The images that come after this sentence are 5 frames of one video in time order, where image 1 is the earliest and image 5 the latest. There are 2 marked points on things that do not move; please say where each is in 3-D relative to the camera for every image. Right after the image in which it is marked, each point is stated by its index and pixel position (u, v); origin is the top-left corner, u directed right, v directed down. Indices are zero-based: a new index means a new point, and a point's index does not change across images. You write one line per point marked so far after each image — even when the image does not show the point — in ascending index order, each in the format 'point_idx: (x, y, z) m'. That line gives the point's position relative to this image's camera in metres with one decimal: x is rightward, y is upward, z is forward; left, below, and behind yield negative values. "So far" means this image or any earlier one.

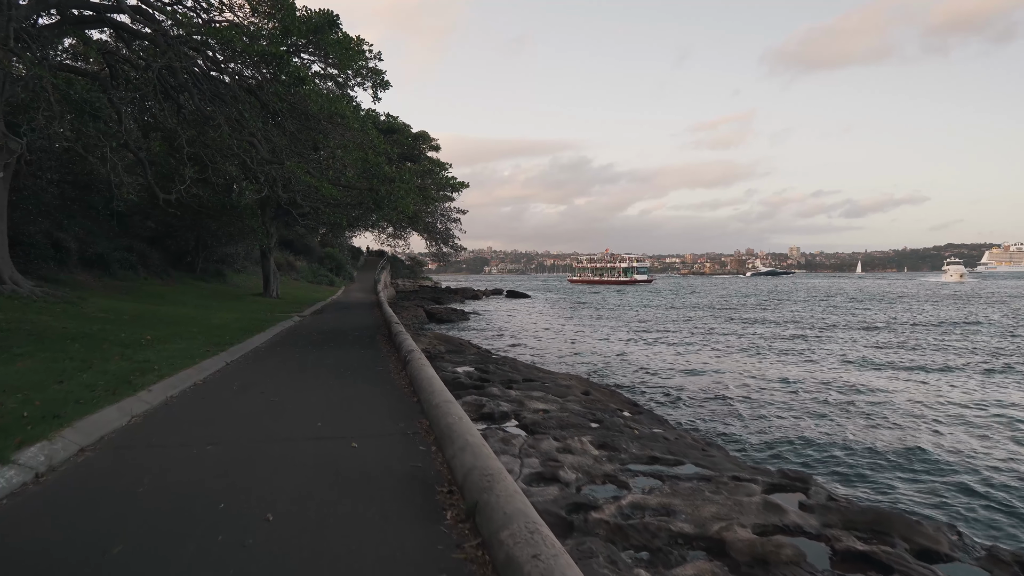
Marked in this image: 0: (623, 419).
0: (+1.0, -1.2, +7.6) m
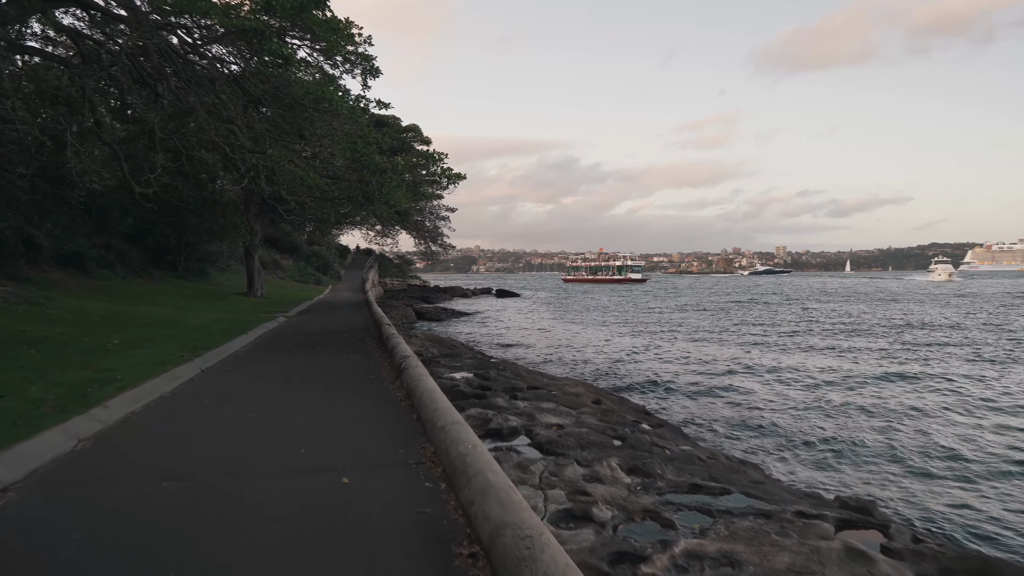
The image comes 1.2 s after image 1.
0: (+1.1, -1.2, +6.8) m
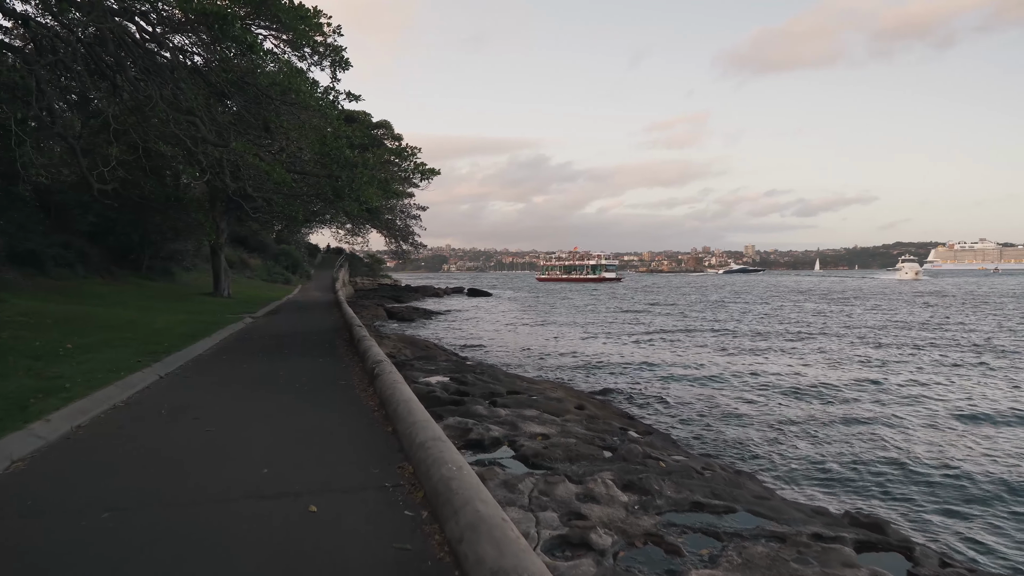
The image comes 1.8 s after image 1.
0: (+1.0, -1.2, +6.4) m
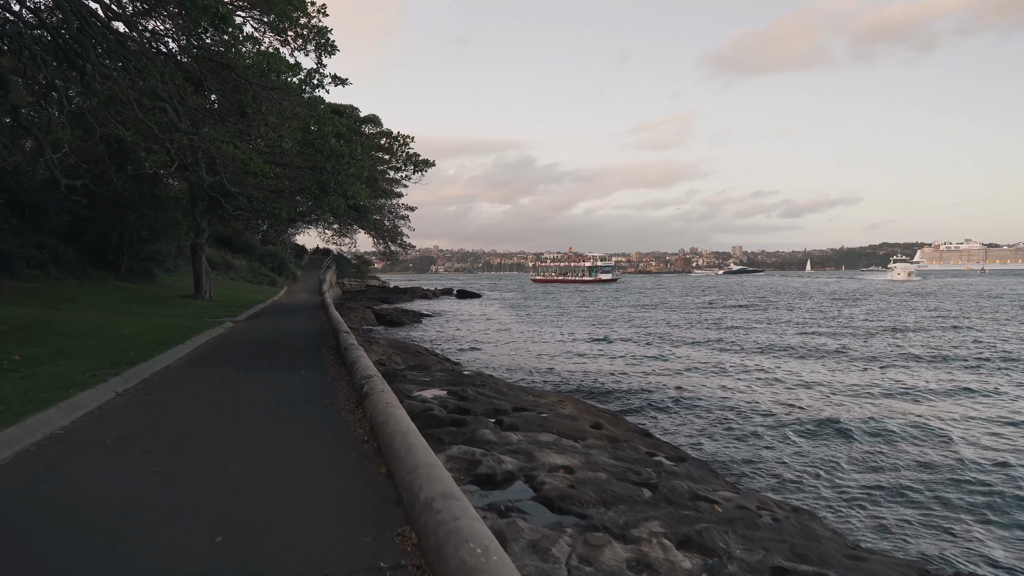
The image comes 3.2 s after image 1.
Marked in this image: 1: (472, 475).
0: (+1.1, -1.2, +5.4) m
1: (-0.2, -1.1, +4.9) m
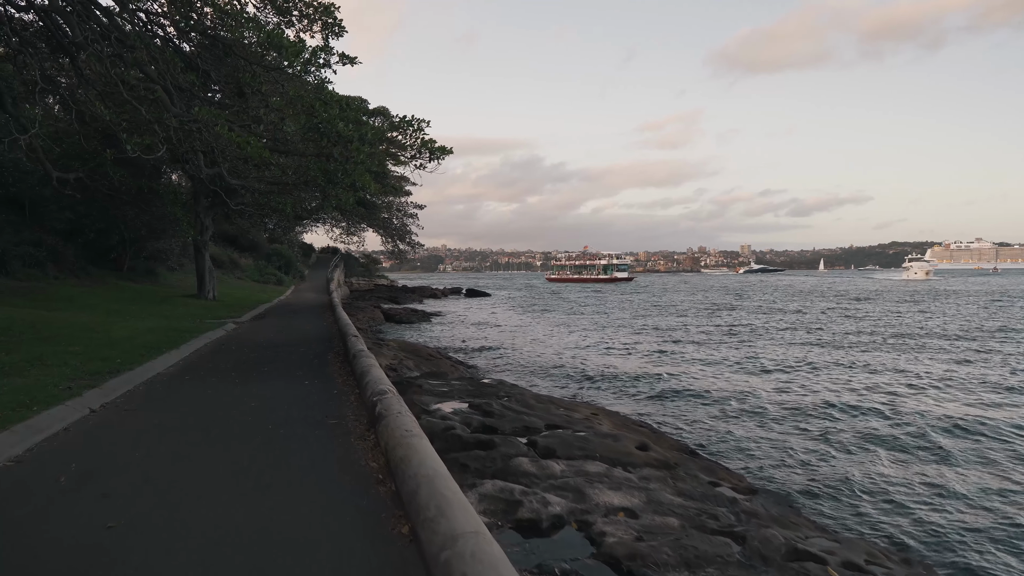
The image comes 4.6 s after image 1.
0: (+1.3, -1.2, +4.4) m
1: (0.0, -1.1, +4.0) m
